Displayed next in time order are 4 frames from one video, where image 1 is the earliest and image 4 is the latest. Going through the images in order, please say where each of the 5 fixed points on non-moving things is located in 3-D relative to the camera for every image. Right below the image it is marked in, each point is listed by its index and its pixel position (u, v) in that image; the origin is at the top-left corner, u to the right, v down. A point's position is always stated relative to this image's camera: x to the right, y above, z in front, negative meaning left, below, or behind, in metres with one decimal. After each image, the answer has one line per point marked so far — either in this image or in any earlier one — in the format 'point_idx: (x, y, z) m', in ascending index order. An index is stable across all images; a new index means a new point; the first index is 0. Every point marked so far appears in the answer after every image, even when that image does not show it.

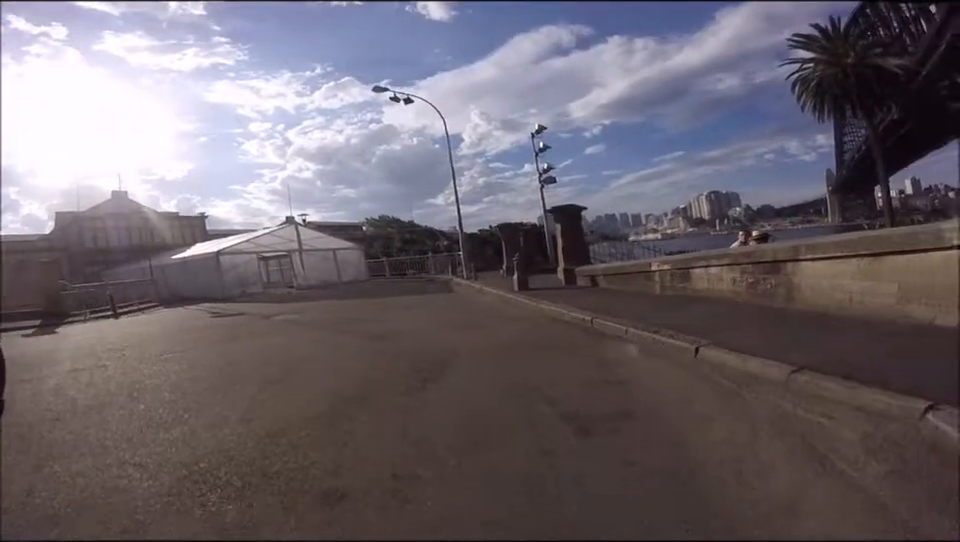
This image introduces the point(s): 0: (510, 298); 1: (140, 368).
0: (+0.7, -0.6, +14.6) m
1: (-4.6, -1.4, +8.5) m
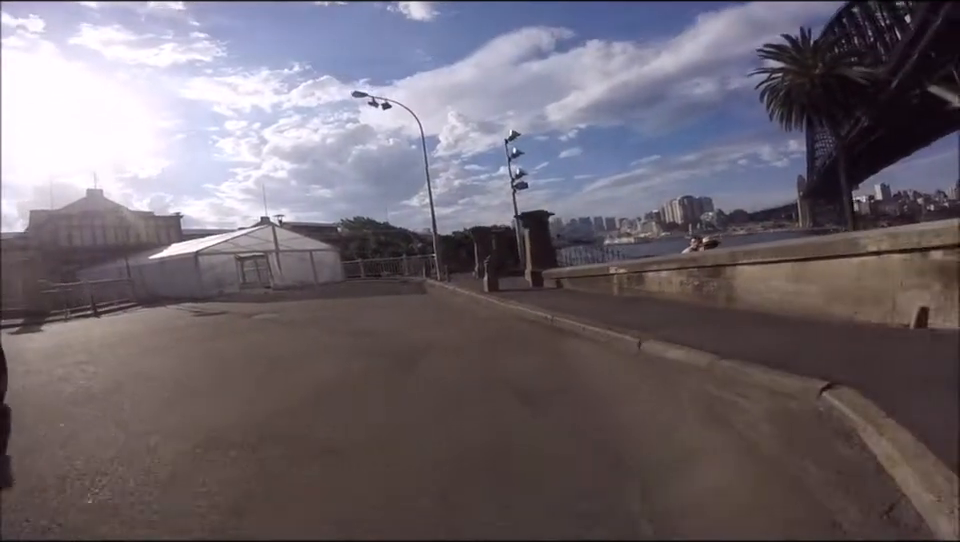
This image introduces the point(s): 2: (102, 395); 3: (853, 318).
0: (0.0, -0.7, +15.2) m
1: (-5.0, -1.3, +8.9) m
2: (-4.3, -1.4, +7.0) m
3: (+3.2, -0.4, +5.6) m
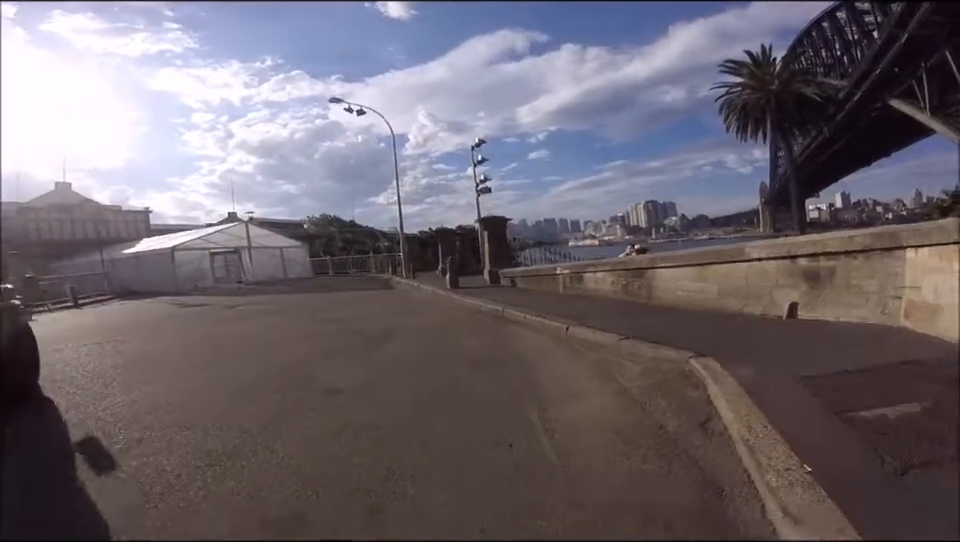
0: (-0.9, -0.6, +16.3) m
1: (-5.6, -1.2, +9.7) m
2: (-4.8, -1.3, +7.9) m
3: (+2.8, -0.4, +6.8) m
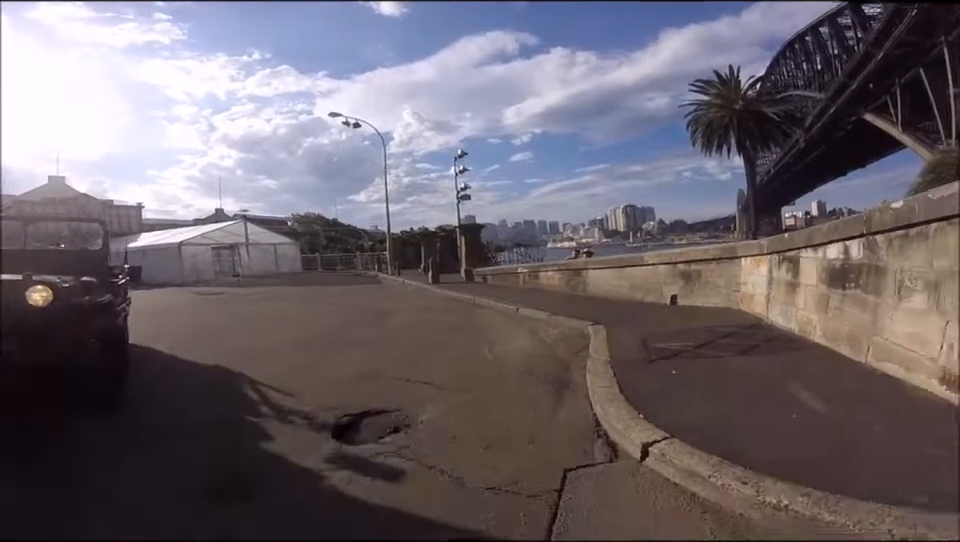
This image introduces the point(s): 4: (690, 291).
0: (-1.6, -0.6, +18.6) m
1: (-6.0, -1.1, +11.8) m
2: (-5.2, -1.1, +10.1) m
3: (+2.4, -0.4, +9.2) m
4: (+2.7, -0.3, +8.1) m
